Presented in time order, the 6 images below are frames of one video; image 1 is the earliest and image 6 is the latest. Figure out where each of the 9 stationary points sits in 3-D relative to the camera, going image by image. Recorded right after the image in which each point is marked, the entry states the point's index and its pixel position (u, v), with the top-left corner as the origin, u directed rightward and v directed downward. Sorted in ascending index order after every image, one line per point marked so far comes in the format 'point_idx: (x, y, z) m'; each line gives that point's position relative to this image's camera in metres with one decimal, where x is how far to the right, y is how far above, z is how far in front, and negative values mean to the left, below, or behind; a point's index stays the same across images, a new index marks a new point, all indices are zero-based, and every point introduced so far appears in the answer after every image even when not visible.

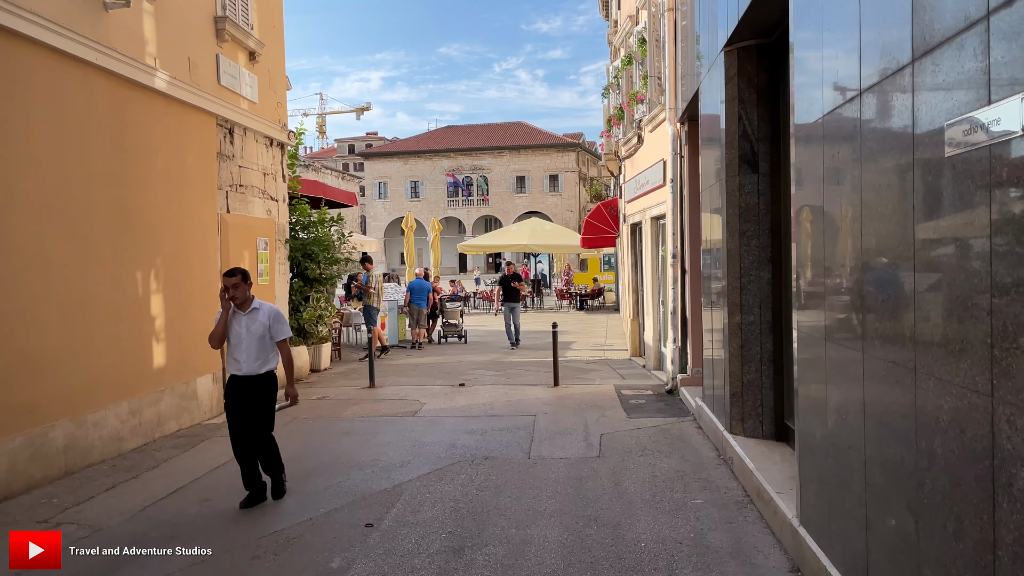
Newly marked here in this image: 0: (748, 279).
0: (+1.7, +0.1, +5.7) m
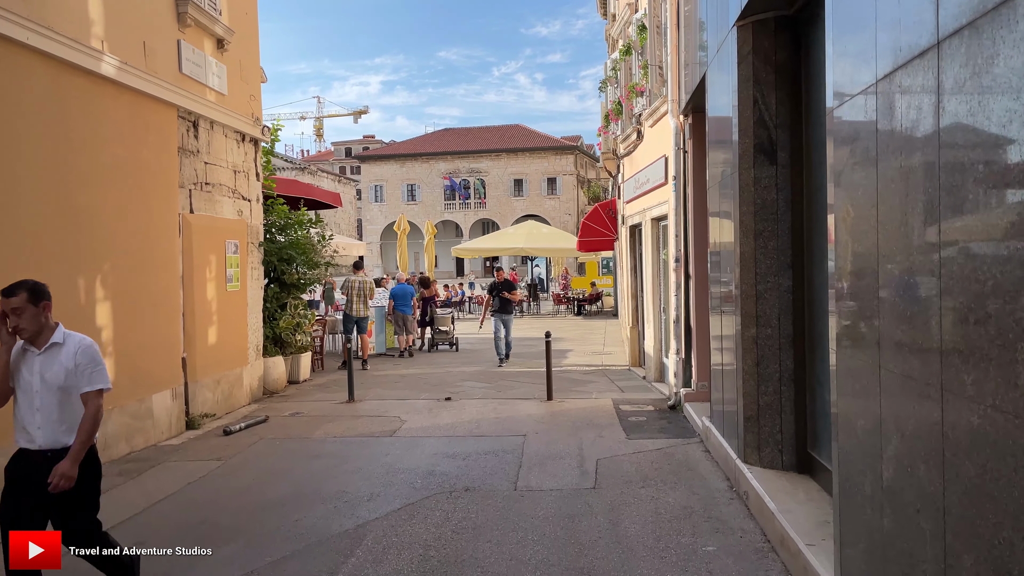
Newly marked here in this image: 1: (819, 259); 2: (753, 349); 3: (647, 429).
0: (+1.6, 0.0, +4.9) m
1: (+1.8, +0.2, +4.7) m
2: (+1.5, -0.4, +5.0) m
3: (+1.2, -1.3, +7.4) m
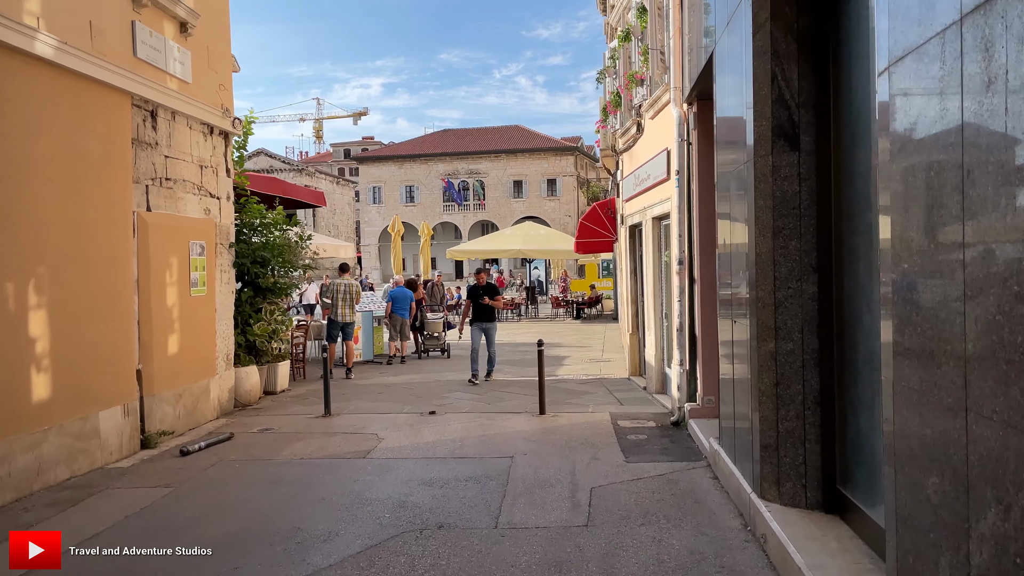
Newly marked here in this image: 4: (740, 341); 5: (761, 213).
0: (+1.5, 0.0, +4.2) m
1: (+1.7, +0.1, +3.9) m
2: (+1.4, -0.4, +4.2) m
3: (+1.1, -1.4, +6.7) m
4: (+1.5, -0.4, +5.2) m
5: (+1.4, +0.4, +4.3) m
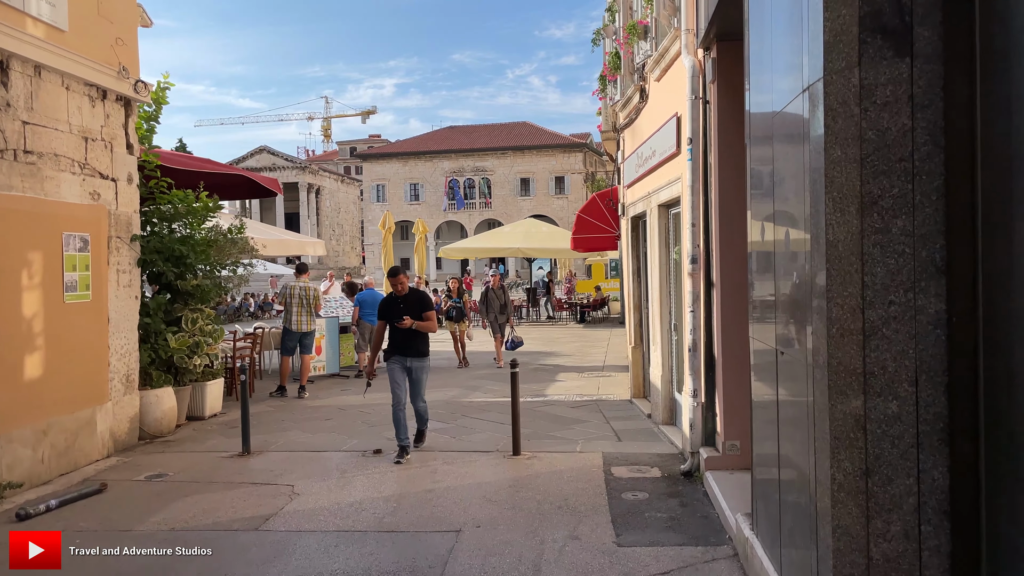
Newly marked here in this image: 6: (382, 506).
0: (+1.1, -0.1, +2.4) m
1: (+1.4, +0.1, +2.1) m
2: (+1.0, -0.5, +2.4) m
3: (+0.8, -1.4, +4.8) m
4: (+1.1, -0.4, +3.3) m
5: (+1.0, +0.4, +2.5) m
6: (-0.8, -1.4, +5.2) m
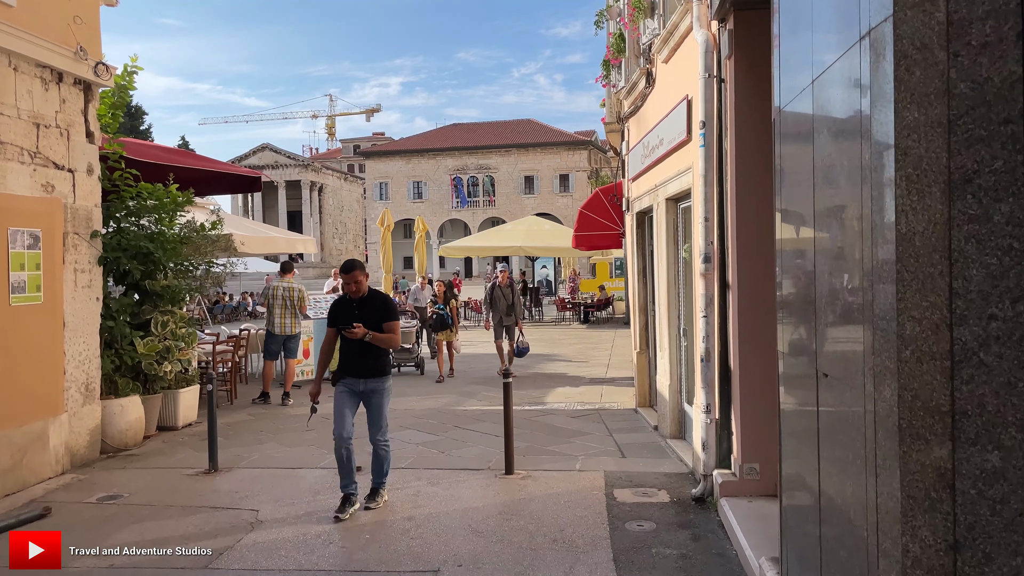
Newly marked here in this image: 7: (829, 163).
0: (+1.0, -0.1, +1.7) m
1: (+1.3, +0.1, +1.4) m
2: (+1.0, -0.5, +1.7) m
3: (+0.7, -1.4, +4.2) m
4: (+1.1, -0.4, +2.7) m
5: (+0.9, +0.3, +1.8) m
6: (-0.9, -1.4, +4.6) m
7: (+1.1, +0.4, +2.6) m
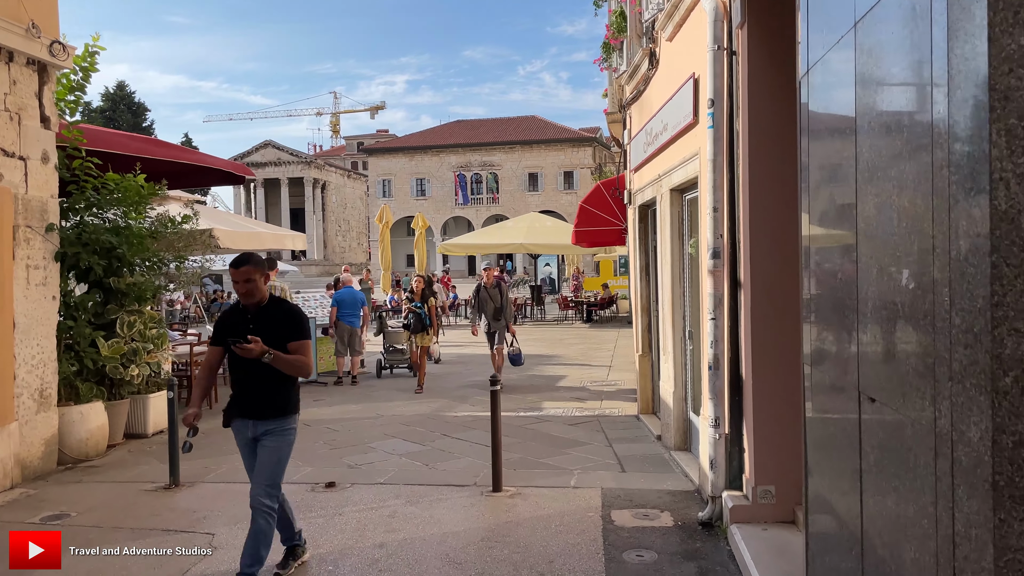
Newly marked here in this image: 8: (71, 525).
0: (+0.9, -0.1, +1.2) m
1: (+1.2, +0.1, +0.9) m
2: (+0.9, -0.5, +1.2) m
3: (+0.7, -1.4, +3.6) m
4: (+1.0, -0.4, +2.1) m
5: (+0.8, +0.3, +1.3) m
6: (-1.0, -1.4, +4.1) m
7: (+0.9, +0.4, +2.0) m
8: (-2.8, -1.5, +5.0) m
